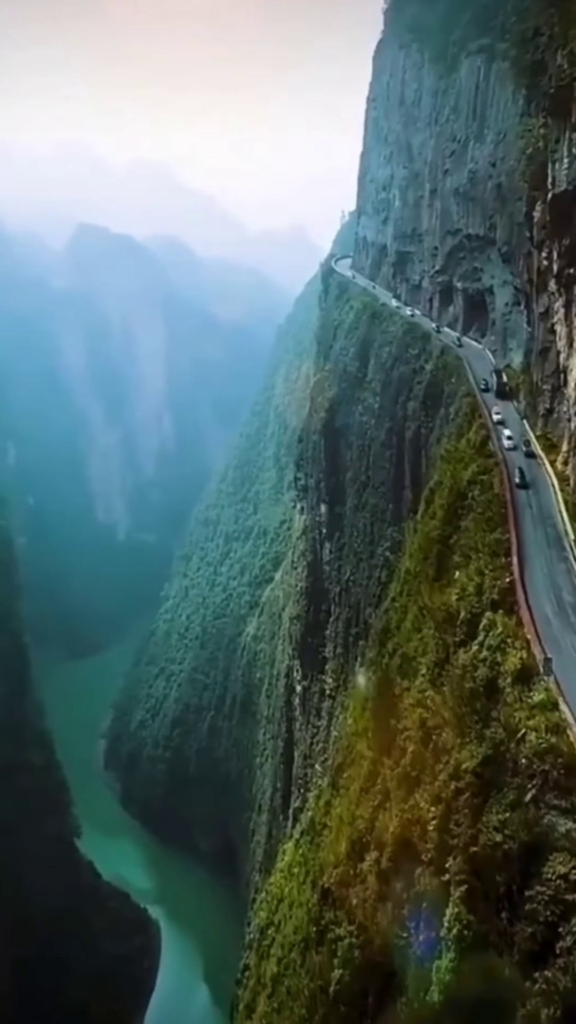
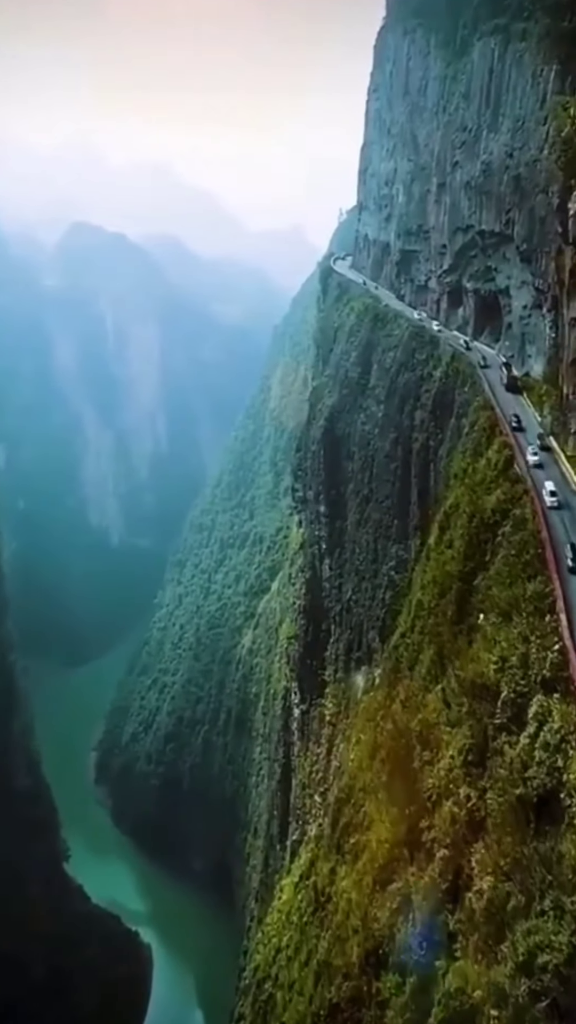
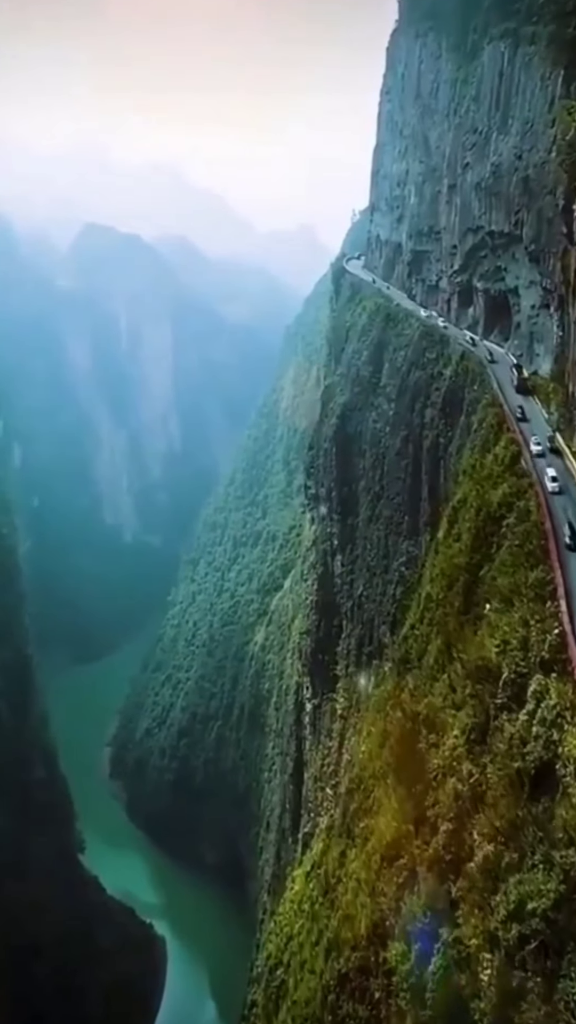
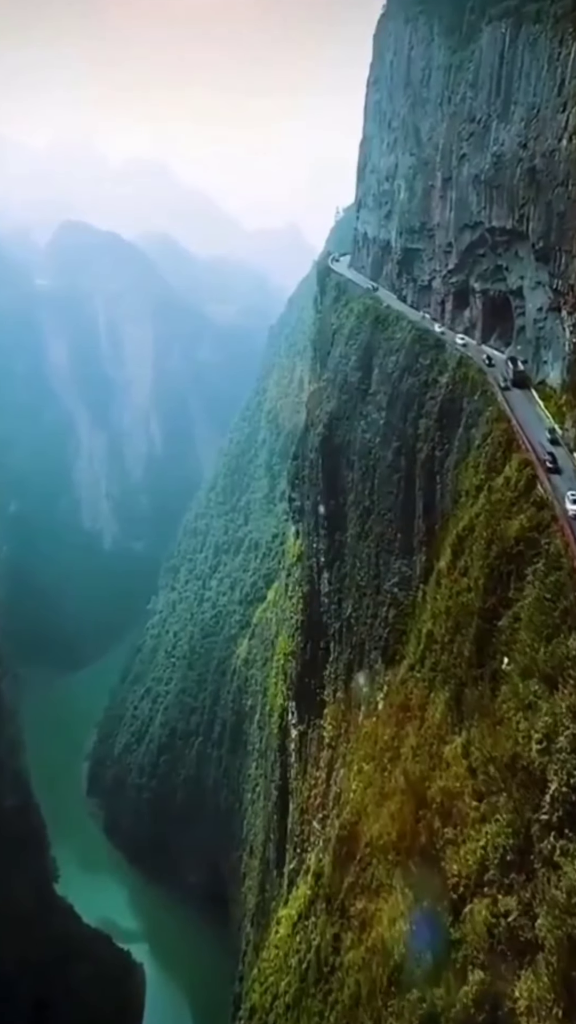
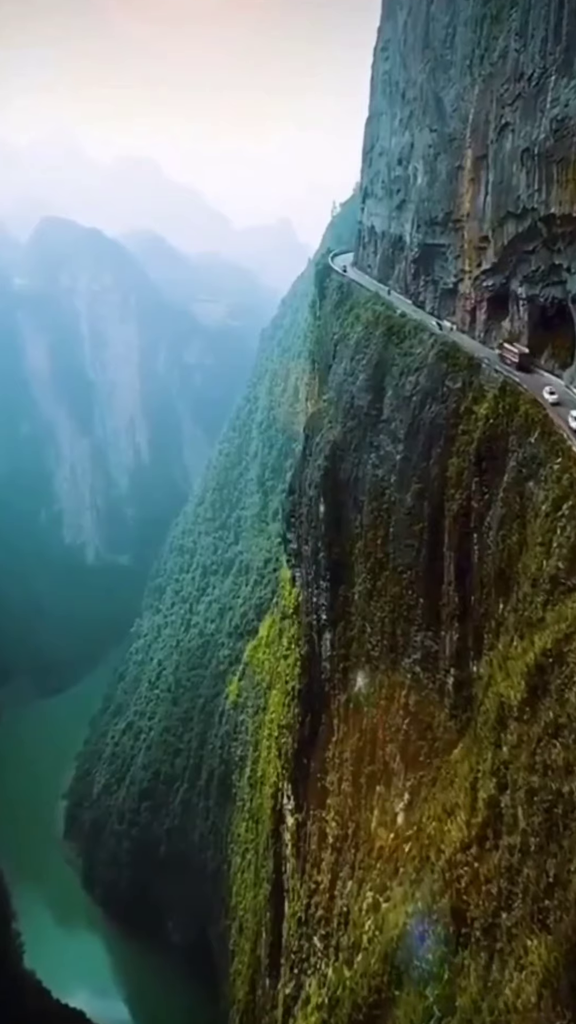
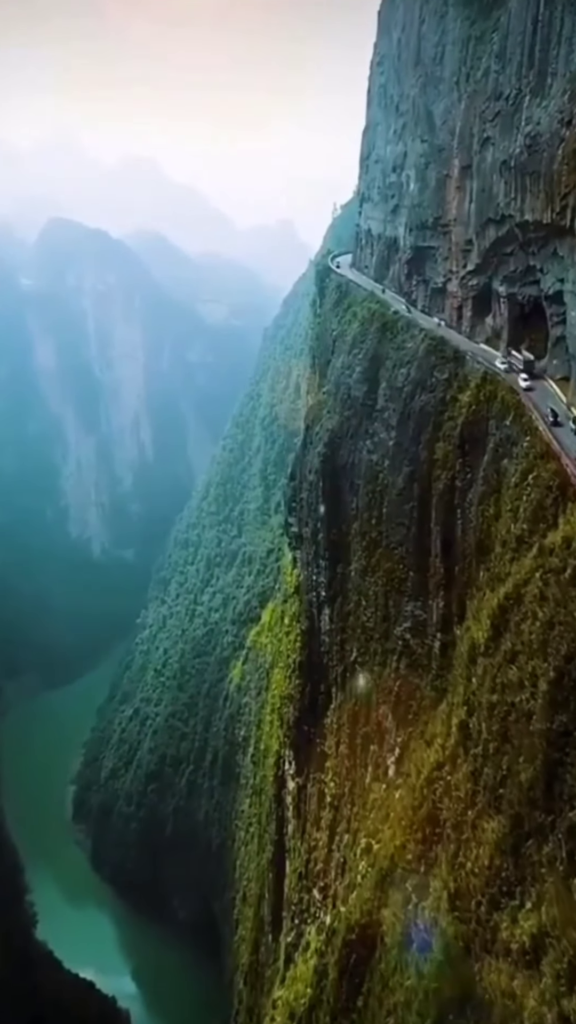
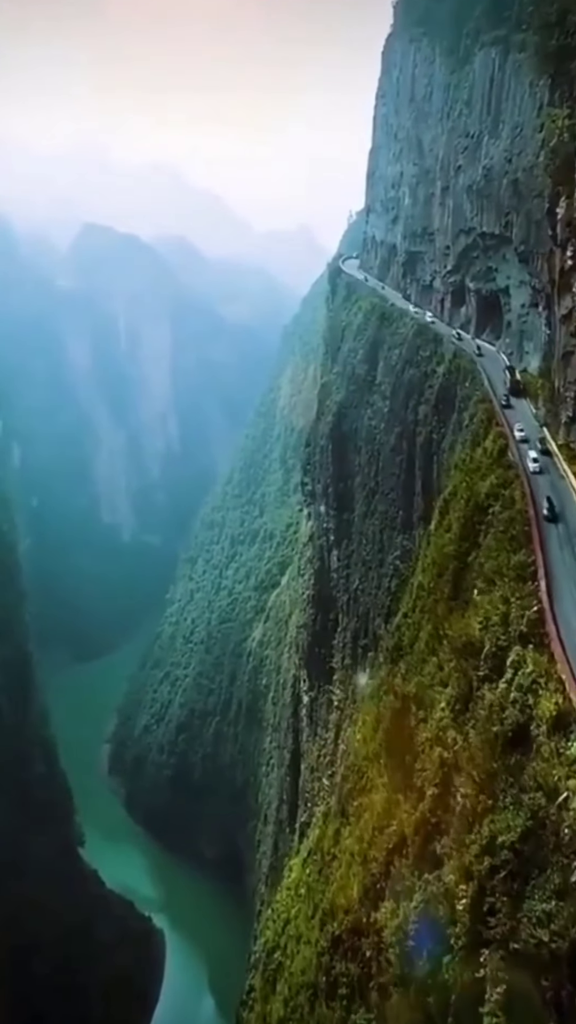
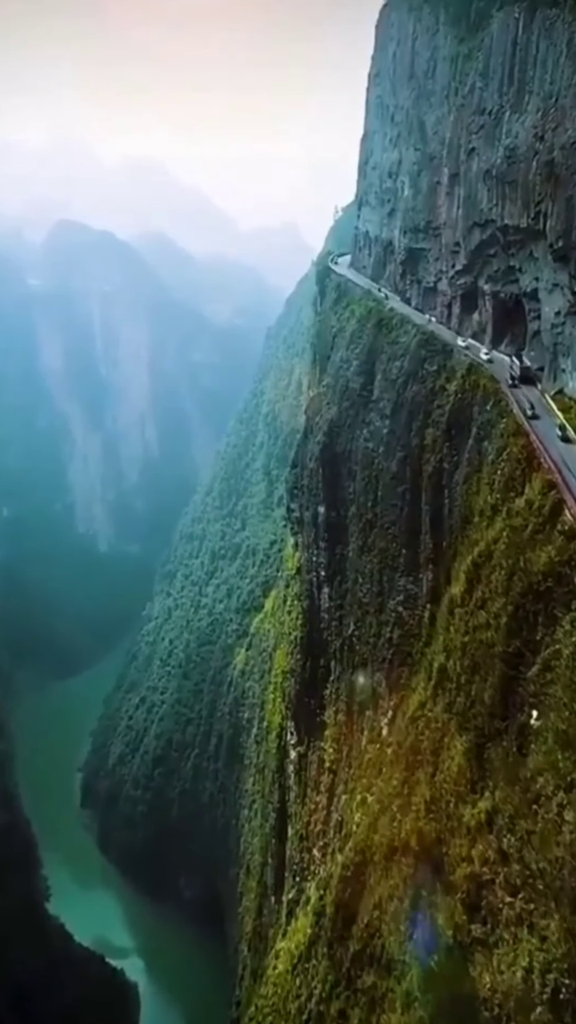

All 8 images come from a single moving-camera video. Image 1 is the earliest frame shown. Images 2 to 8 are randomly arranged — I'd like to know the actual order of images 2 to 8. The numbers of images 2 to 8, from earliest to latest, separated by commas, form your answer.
7, 3, 2, 4, 8, 6, 5
